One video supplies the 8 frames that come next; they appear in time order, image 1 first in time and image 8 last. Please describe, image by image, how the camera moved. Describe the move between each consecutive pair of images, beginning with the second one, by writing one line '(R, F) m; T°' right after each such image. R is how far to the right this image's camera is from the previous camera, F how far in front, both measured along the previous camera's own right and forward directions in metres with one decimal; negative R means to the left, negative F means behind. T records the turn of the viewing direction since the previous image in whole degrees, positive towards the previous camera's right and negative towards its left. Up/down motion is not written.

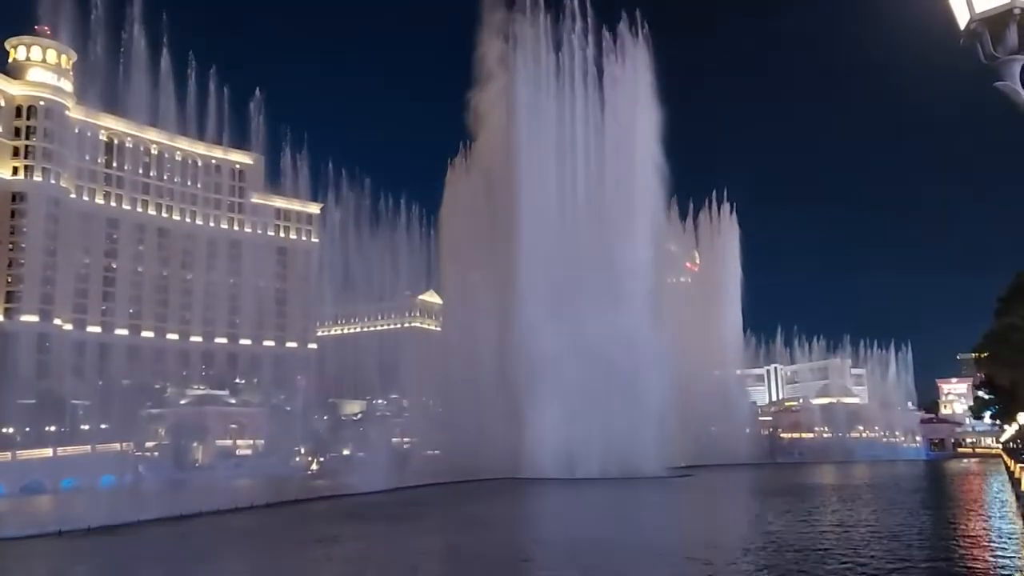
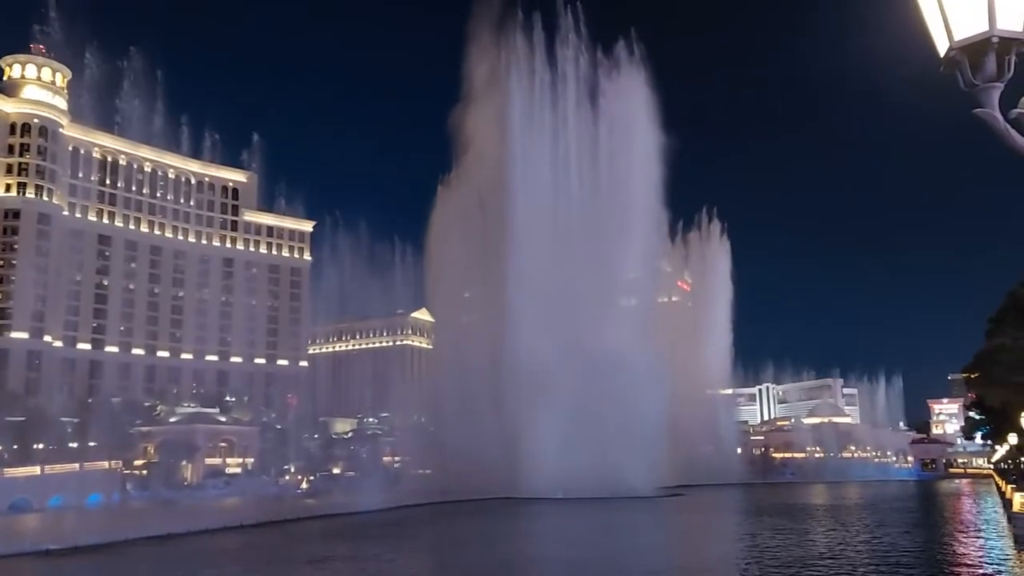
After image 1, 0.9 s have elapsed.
(-0.1, 0.0) m; +1°
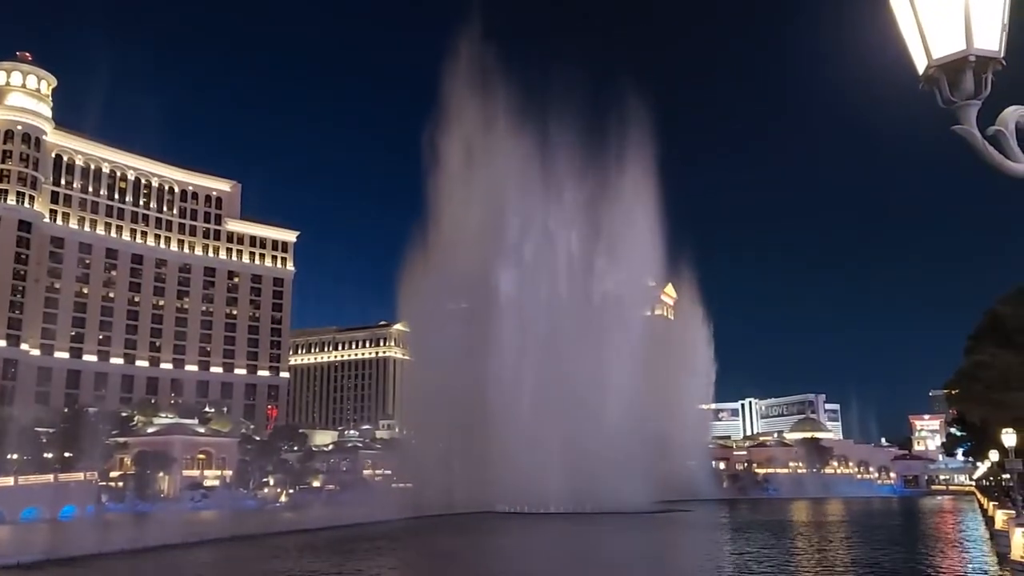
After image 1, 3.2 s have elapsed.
(+0.1, +0.1) m; +1°
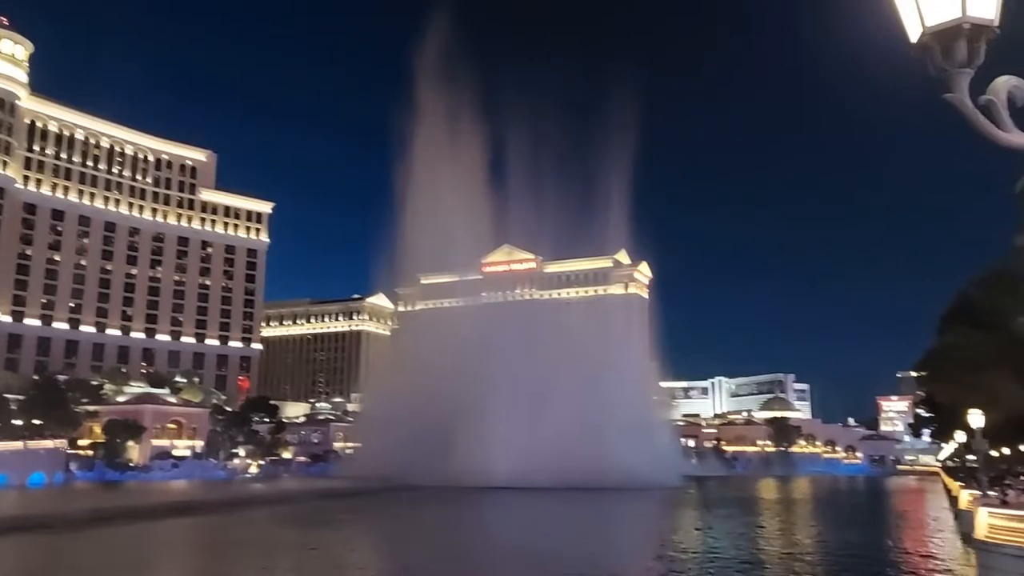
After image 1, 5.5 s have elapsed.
(0.0, +0.1) m; +2°
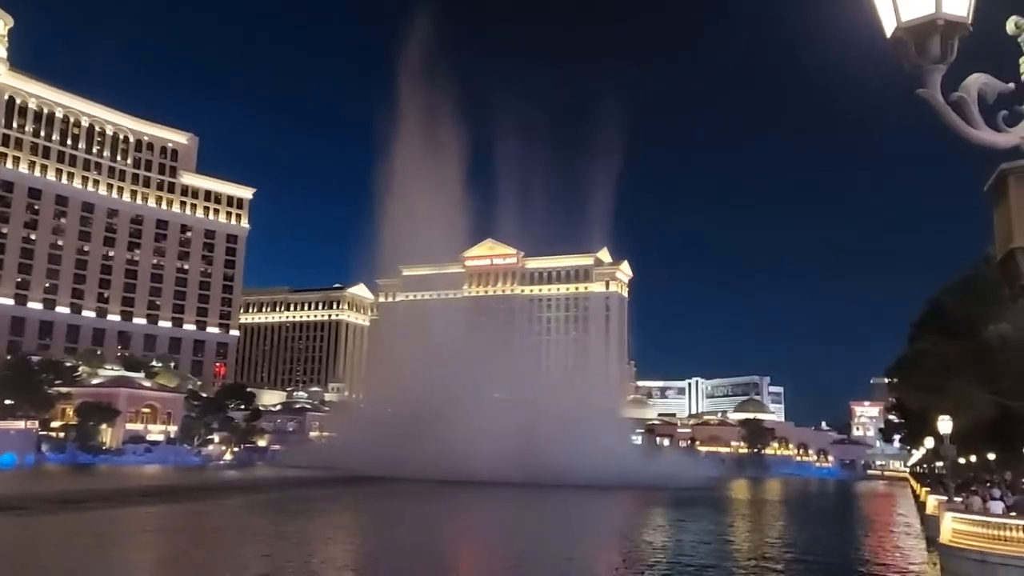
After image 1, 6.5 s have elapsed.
(0.0, -0.1) m; +1°
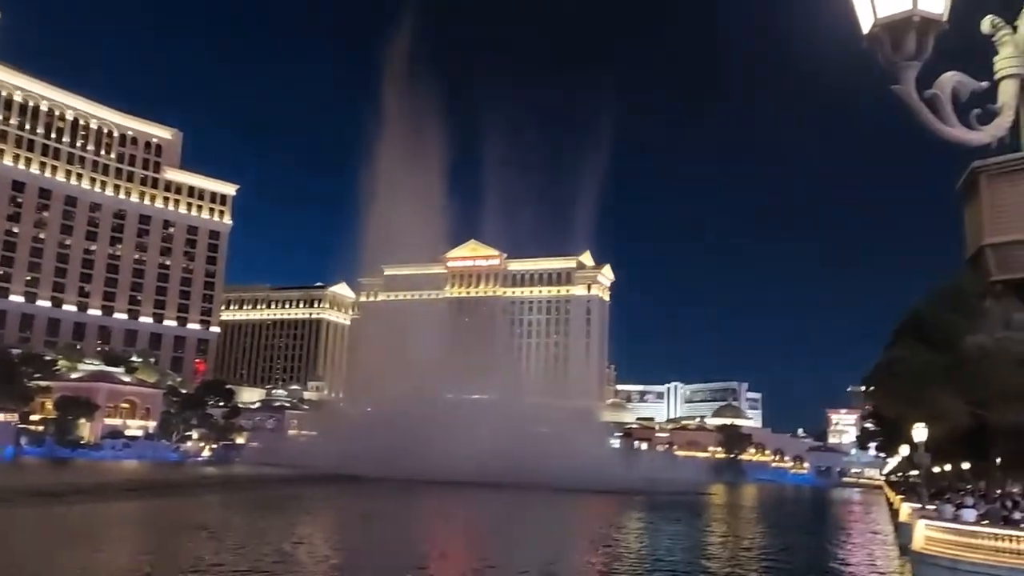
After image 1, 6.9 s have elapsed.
(-0.1, -0.1) m; +1°
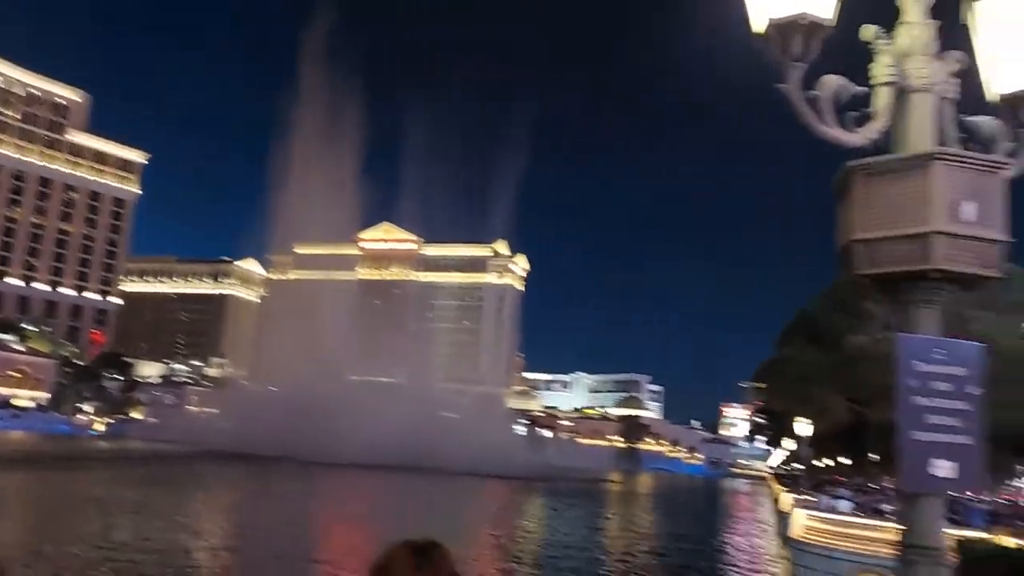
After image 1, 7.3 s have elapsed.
(-2.1, -0.4) m; +8°
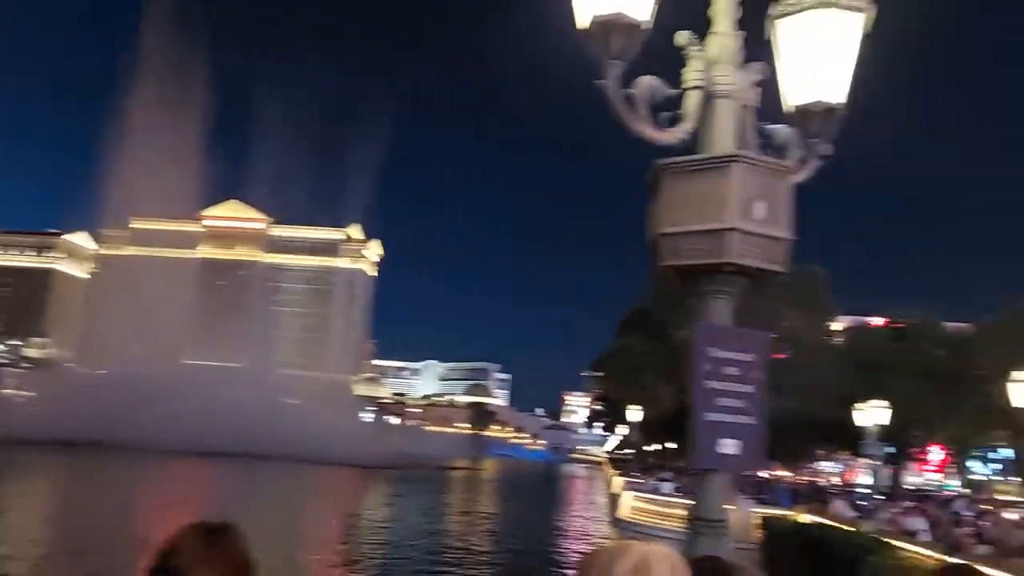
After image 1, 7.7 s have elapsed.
(+0.2, -0.1) m; +9°
